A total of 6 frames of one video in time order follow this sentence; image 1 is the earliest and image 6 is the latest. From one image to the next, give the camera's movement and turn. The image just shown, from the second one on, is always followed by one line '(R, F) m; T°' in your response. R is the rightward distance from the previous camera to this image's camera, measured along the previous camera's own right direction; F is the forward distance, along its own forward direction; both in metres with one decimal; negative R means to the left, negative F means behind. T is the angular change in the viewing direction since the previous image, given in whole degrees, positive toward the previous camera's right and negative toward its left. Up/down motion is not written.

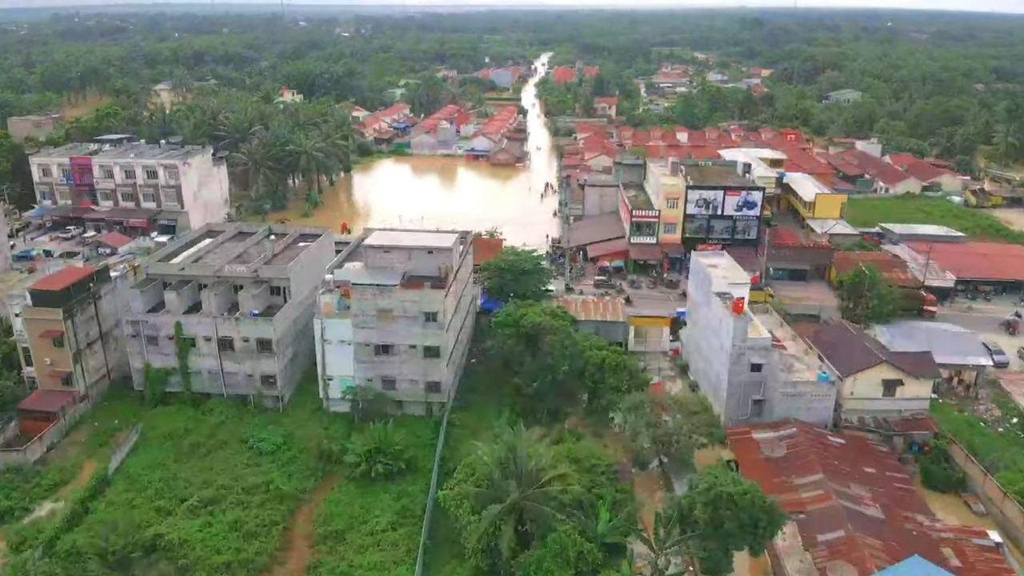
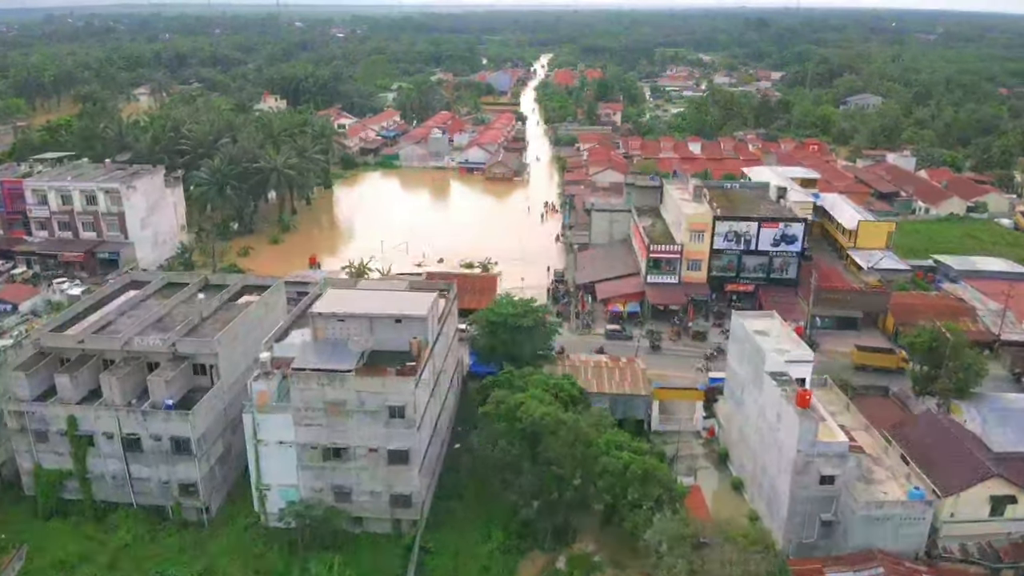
(+0.2, +5.6) m; 0°
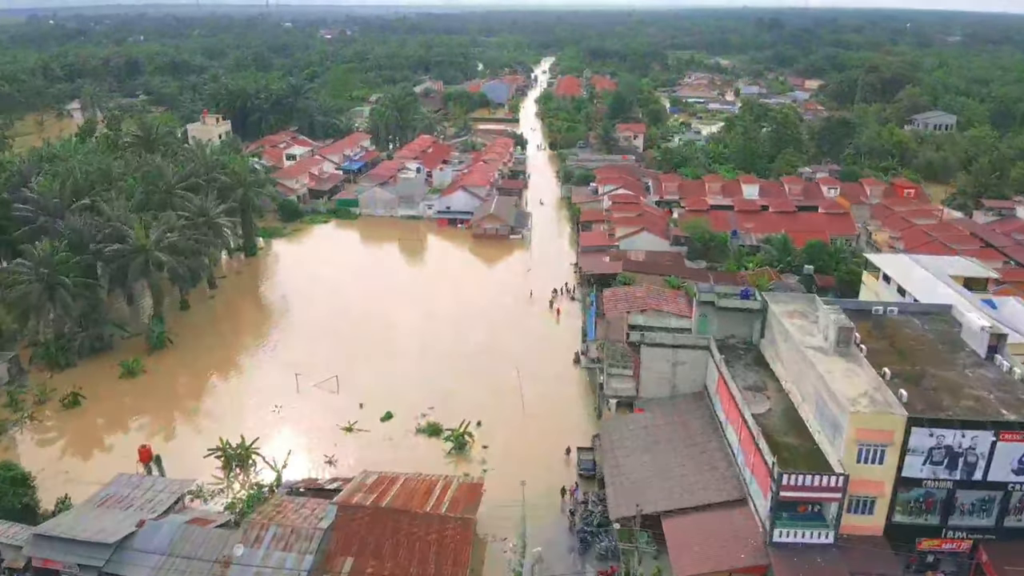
(+0.2, +15.3) m; 0°
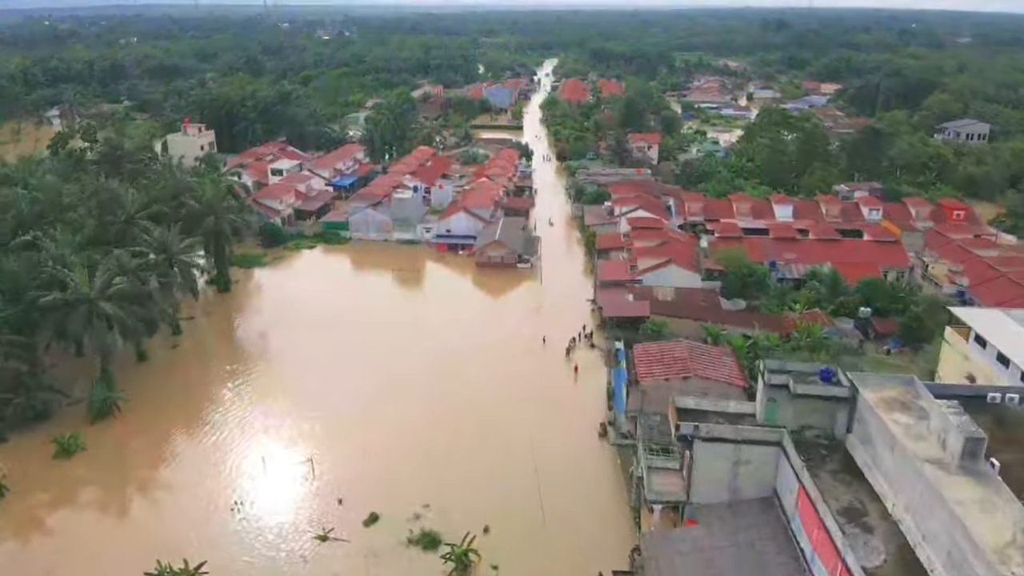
(-0.5, +4.6) m; 0°
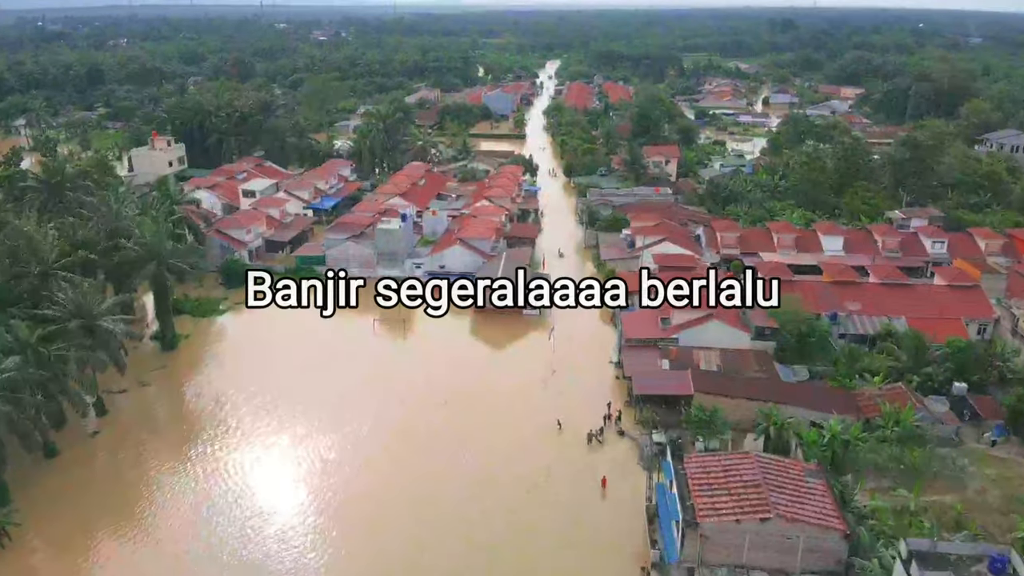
(-0.3, +5.9) m; 0°
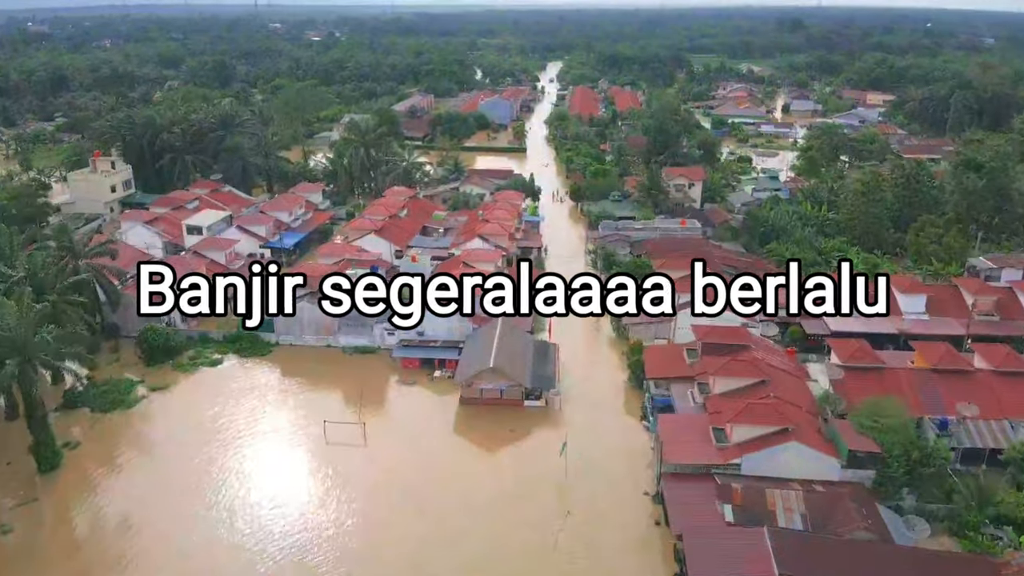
(+0.1, +7.4) m; 0°
